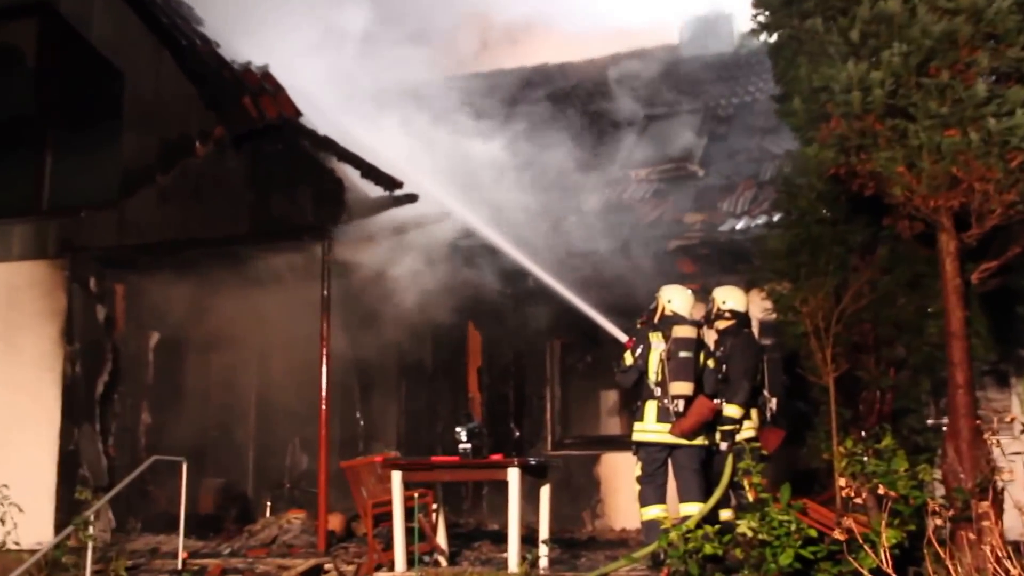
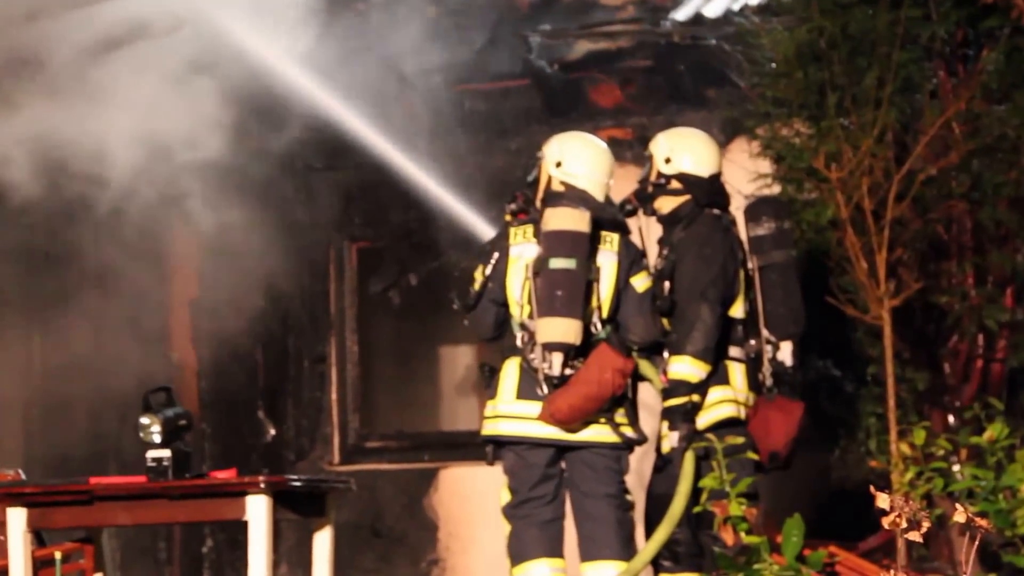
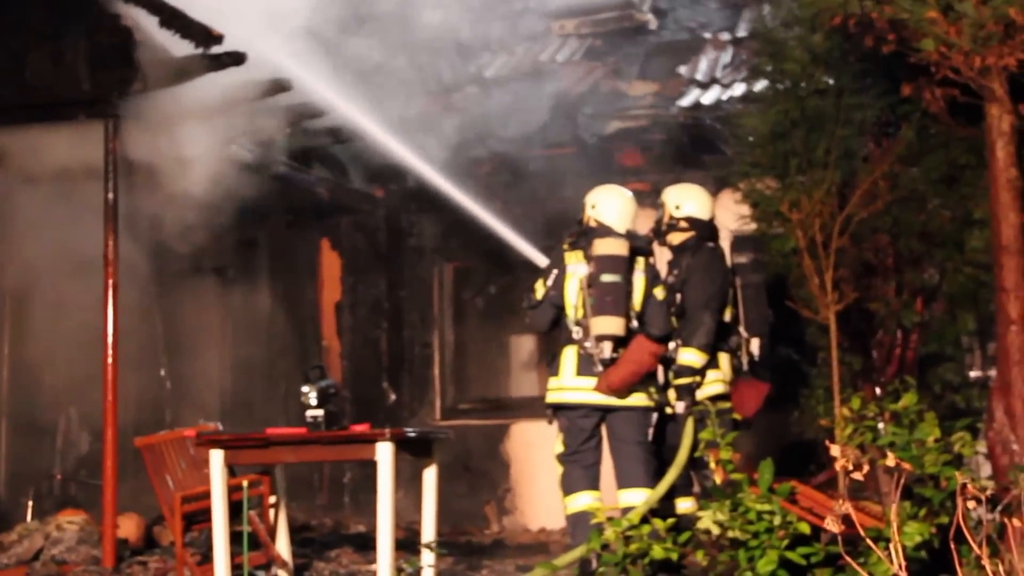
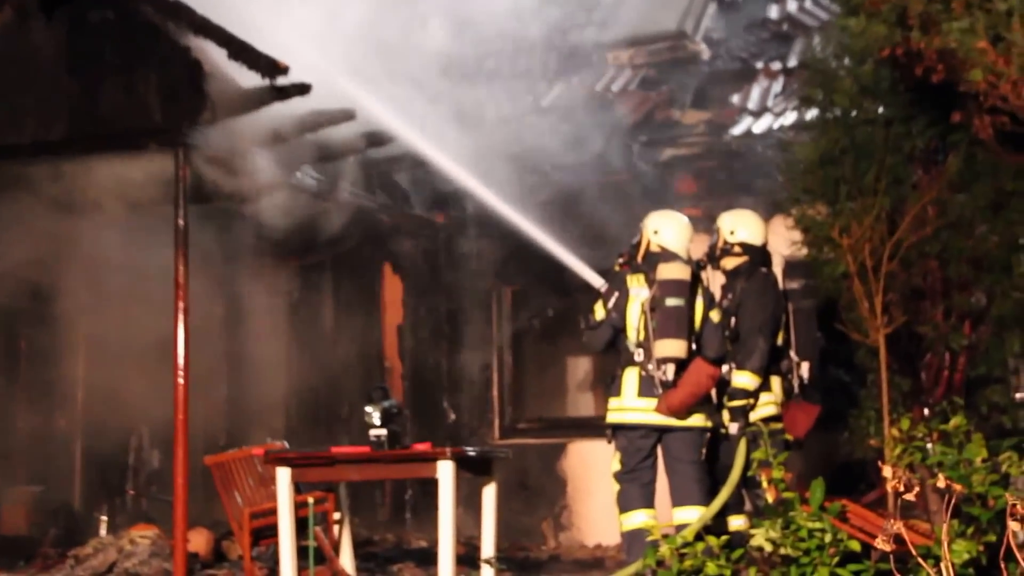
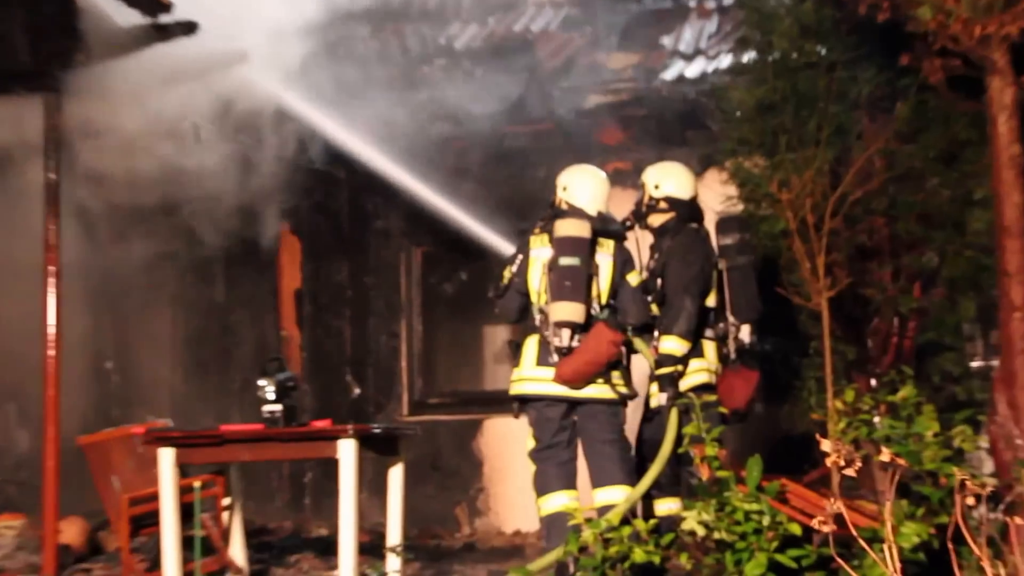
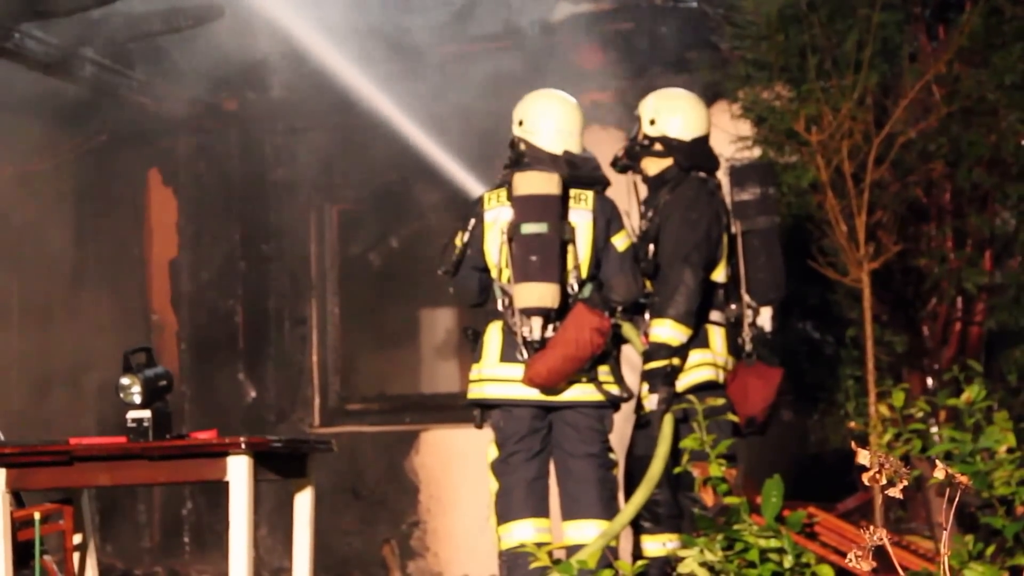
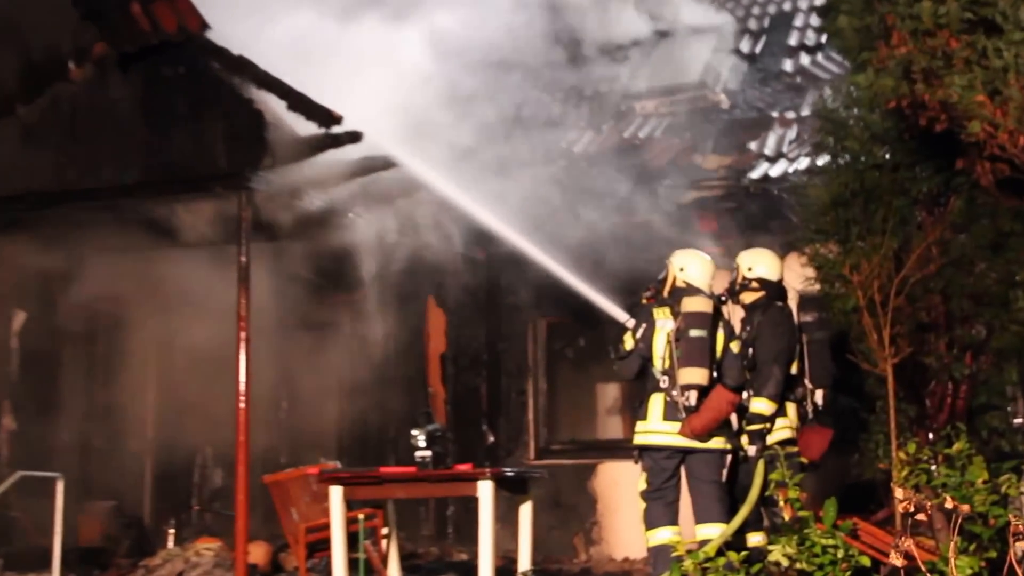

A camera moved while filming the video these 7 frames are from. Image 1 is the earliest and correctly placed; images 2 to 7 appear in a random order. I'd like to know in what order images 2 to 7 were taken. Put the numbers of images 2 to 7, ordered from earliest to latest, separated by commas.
7, 4, 3, 5, 2, 6
